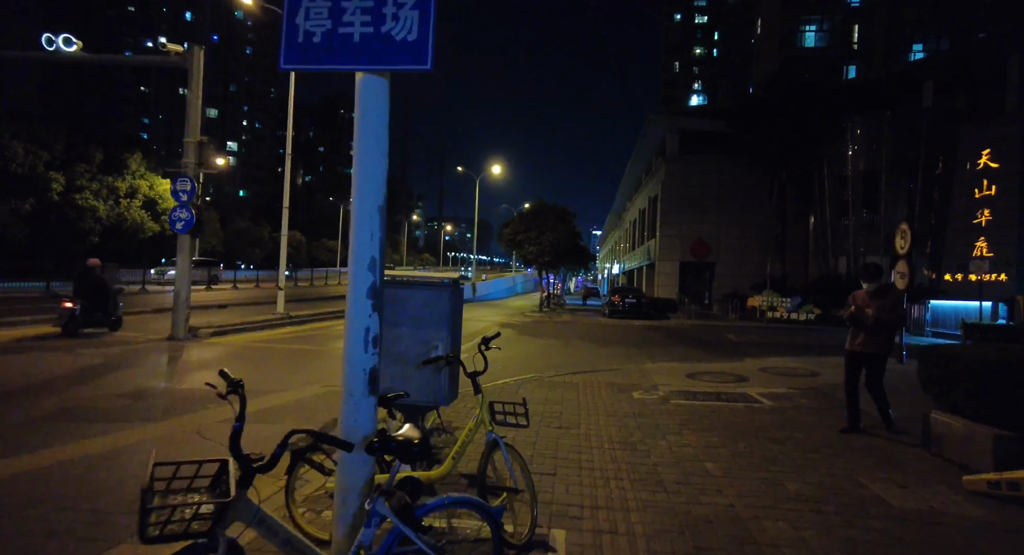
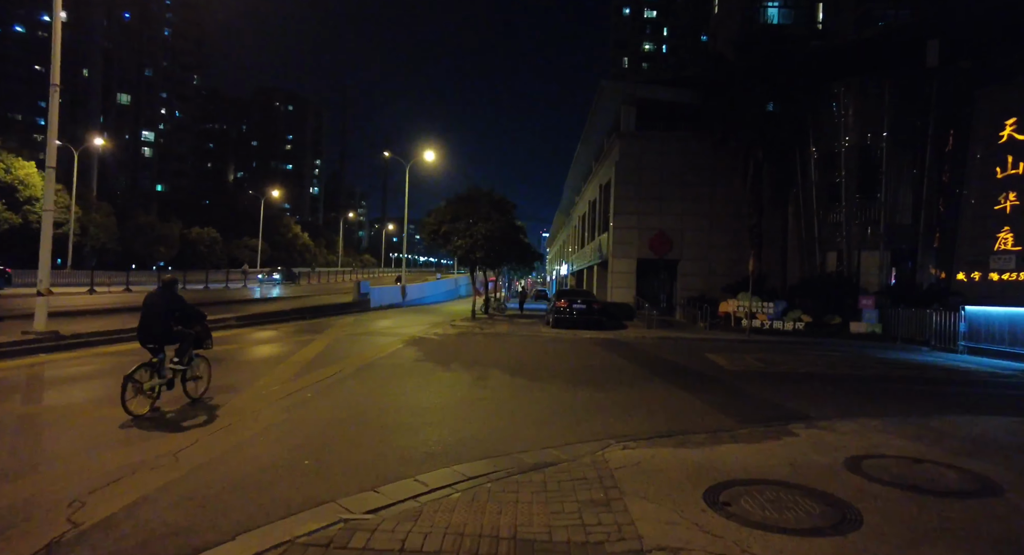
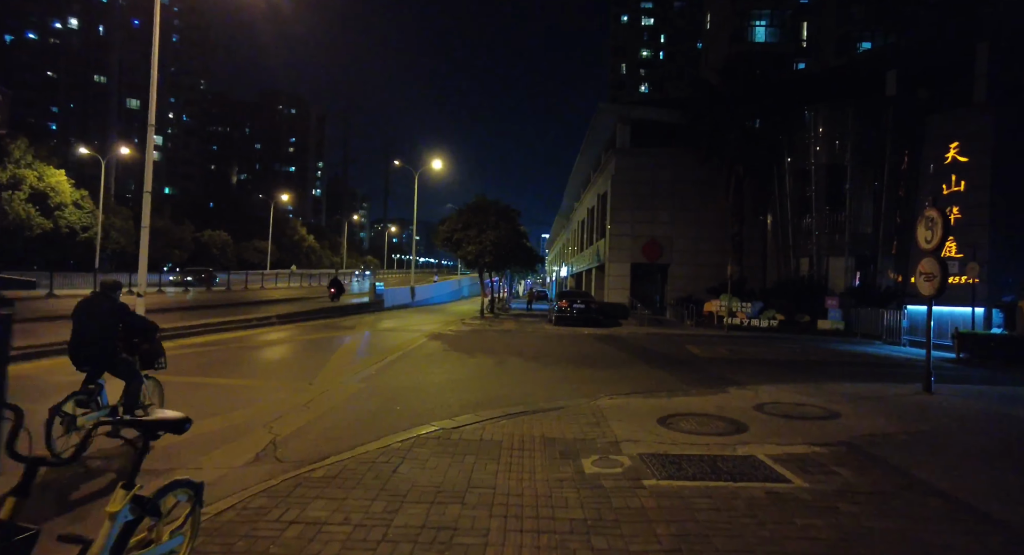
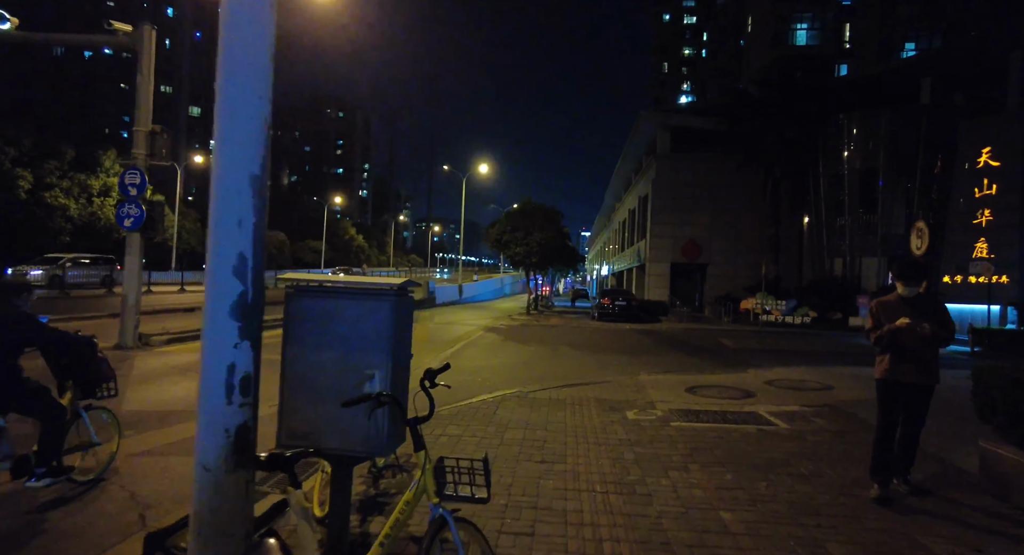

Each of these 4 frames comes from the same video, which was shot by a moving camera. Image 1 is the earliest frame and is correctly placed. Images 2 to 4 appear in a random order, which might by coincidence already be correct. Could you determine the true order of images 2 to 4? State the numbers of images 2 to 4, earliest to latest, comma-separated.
4, 3, 2
